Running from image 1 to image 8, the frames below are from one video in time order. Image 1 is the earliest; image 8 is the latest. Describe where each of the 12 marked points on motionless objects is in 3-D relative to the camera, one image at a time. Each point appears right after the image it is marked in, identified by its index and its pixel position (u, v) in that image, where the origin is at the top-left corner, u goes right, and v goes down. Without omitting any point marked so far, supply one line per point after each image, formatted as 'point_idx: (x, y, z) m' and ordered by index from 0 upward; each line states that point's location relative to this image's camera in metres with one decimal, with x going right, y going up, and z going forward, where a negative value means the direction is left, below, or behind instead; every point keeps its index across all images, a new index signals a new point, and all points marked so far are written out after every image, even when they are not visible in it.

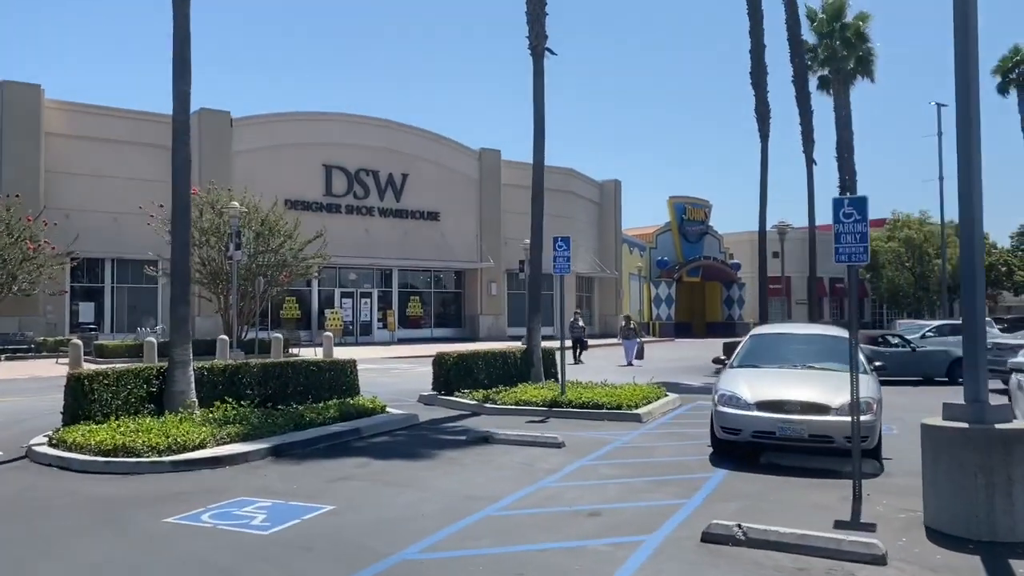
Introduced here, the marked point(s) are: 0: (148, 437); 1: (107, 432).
0: (-4.5, -1.8, +10.6) m
1: (-5.1, -1.8, +10.8) m
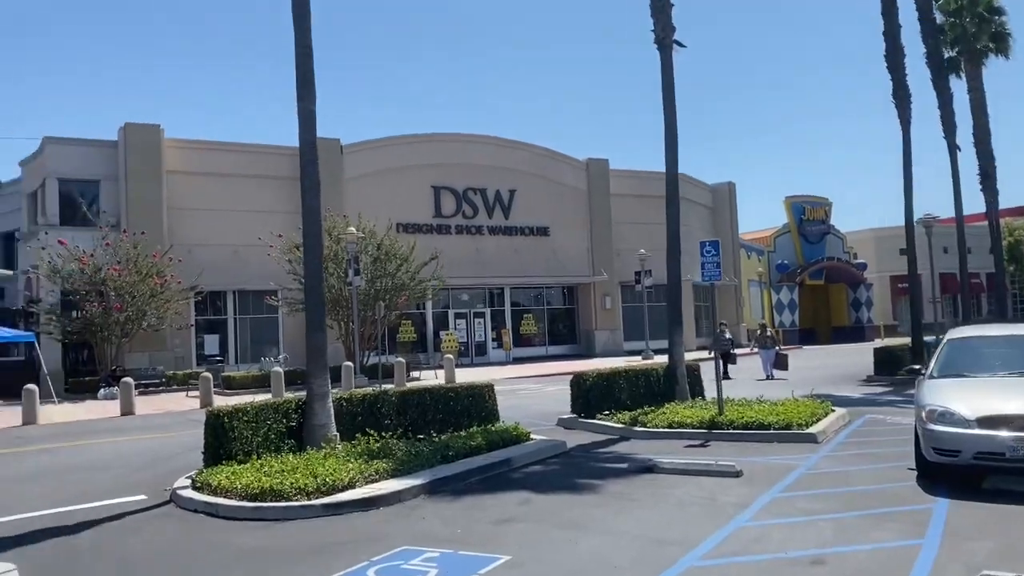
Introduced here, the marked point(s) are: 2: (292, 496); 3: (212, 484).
0: (-2.5, -2.2, +9.9) m
1: (-3.1, -2.2, +10.2) m
2: (-2.4, -2.3, +9.4) m
3: (-3.4, -2.3, +10.0) m
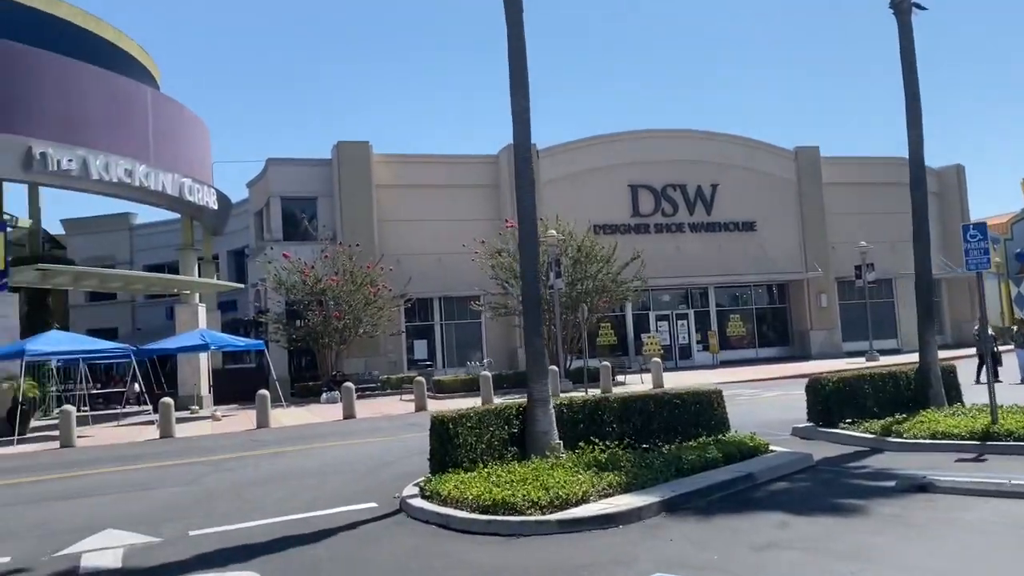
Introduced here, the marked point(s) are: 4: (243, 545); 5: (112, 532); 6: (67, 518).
0: (+0.2, -2.2, +9.3) m
1: (-0.4, -2.2, +9.7) m
2: (+0.1, -2.3, +8.8) m
3: (-0.8, -2.3, +9.6) m
4: (-2.7, -2.6, +8.9) m
5: (-4.5, -2.7, +9.7) m
6: (-5.4, -2.8, +10.6) m
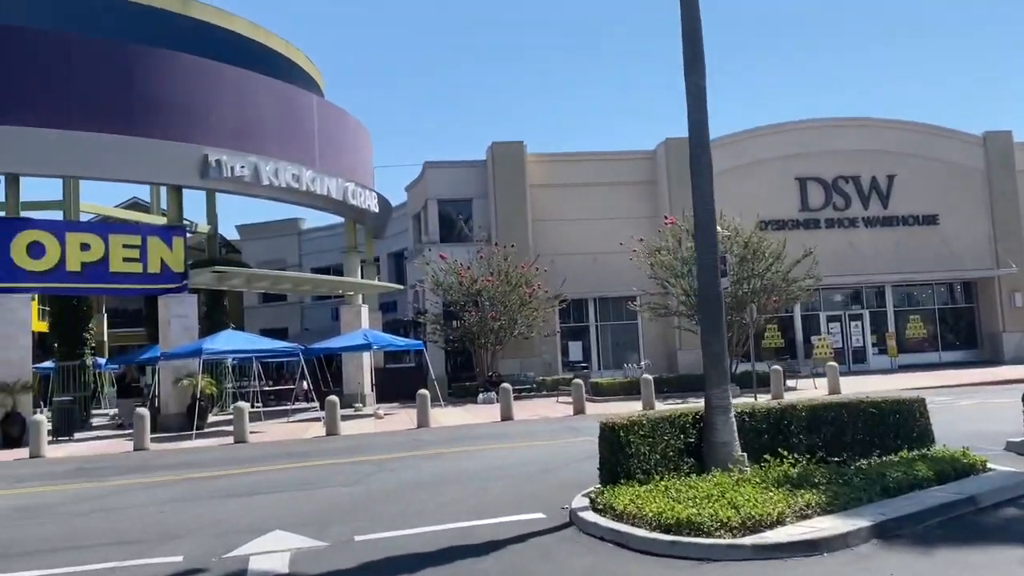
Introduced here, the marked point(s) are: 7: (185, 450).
0: (+1.9, -2.1, +8.4) m
1: (+1.5, -2.2, +8.8) m
2: (+1.8, -2.2, +7.9) m
3: (+1.1, -2.2, +8.8) m
4: (-1.0, -2.6, +8.4) m
5: (-2.5, -2.7, +9.5) m
6: (-3.4, -2.8, +10.6) m
7: (-7.0, -3.5, +18.5) m
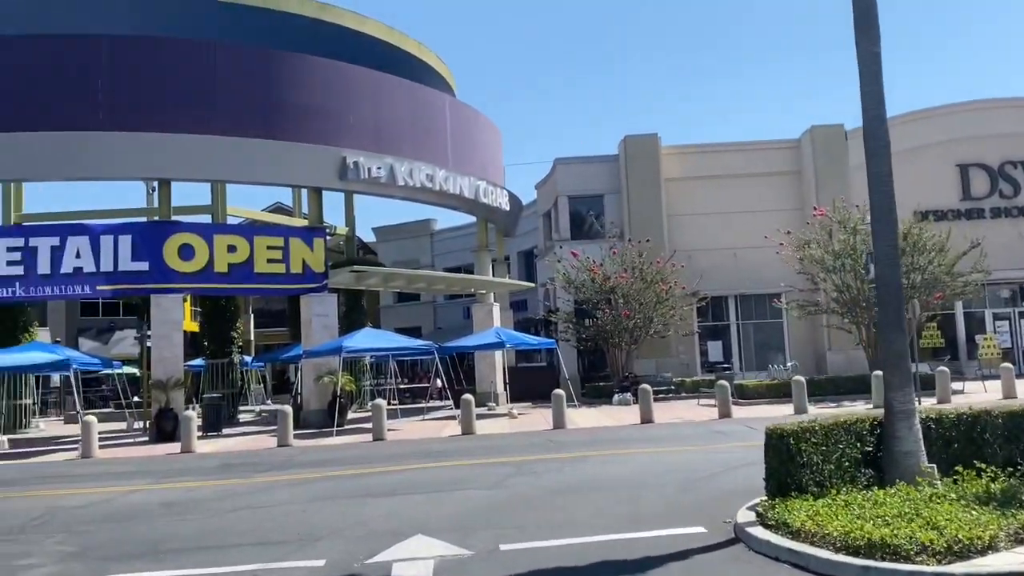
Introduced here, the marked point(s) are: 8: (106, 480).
0: (+3.3, -2.0, +7.3) m
1: (+3.0, -2.1, +7.8) m
2: (+3.2, -2.1, +6.8) m
3: (+2.5, -2.1, +7.8) m
4: (+0.5, -2.5, +7.7) m
5: (-0.9, -2.6, +9.1) m
6: (-1.6, -2.7, +10.3) m
7: (-4.0, -3.4, +18.6) m
8: (-7.1, -3.4, +15.2) m
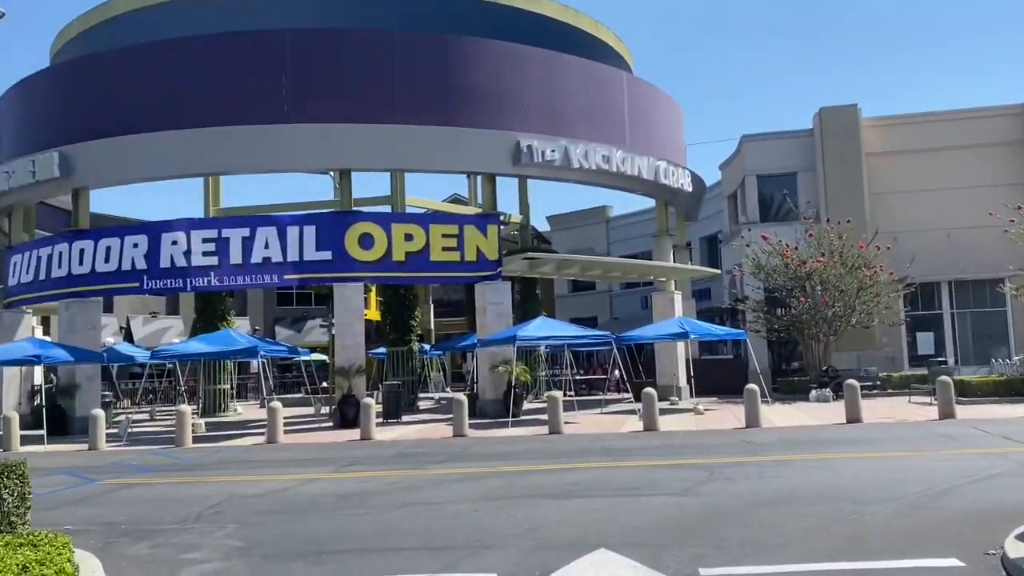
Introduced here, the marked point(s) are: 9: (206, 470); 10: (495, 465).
0: (+4.7, -1.8, +5.3) m
1: (+4.4, -1.8, +5.8) m
2: (+4.4, -1.9, +4.8) m
3: (+4.0, -1.9, +6.0) m
4: (+1.9, -2.3, +6.3) m
5: (+0.9, -2.4, +7.9) m
6: (+0.5, -2.5, +9.2) m
7: (-0.2, -3.1, +17.9) m
8: (-4.0, -3.1, +15.1) m
9: (-5.4, -3.2, +15.3) m
10: (-0.3, -2.8, +13.7) m
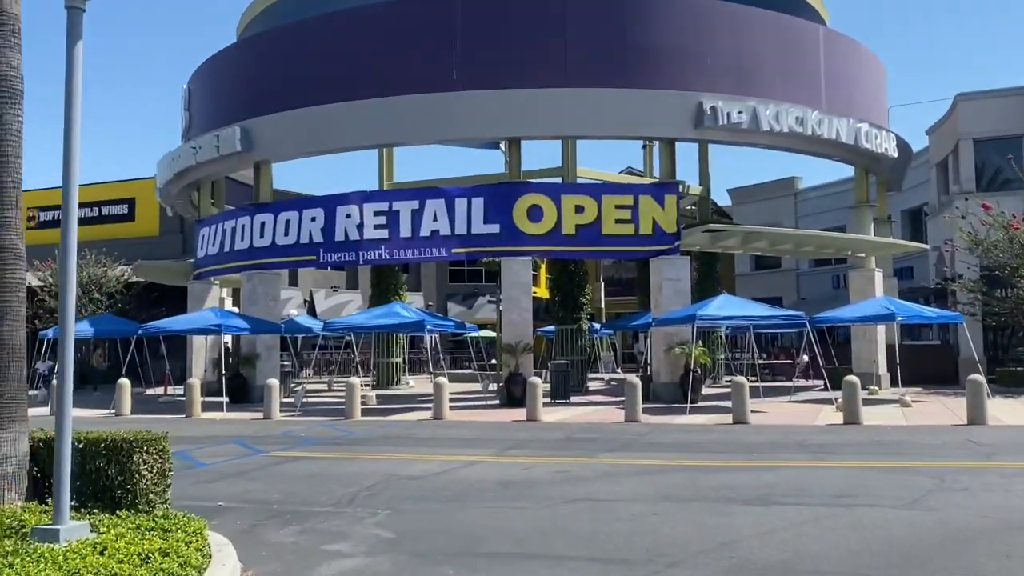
0: (+5.5, -1.6, +2.9) m
1: (+5.3, -1.7, +3.6) m
2: (+5.1, -1.8, +2.6) m
3: (+5.0, -1.7, +3.8) m
4: (+3.0, -2.1, +4.5) m
5: (+2.3, -2.1, +6.3) m
6: (+2.1, -2.2, +7.6) m
7: (+3.1, -2.6, +16.3) m
8: (-1.1, -2.6, +14.3) m
9: (-2.5, -2.7, +14.8) m
10: (+2.3, -2.4, +12.2) m
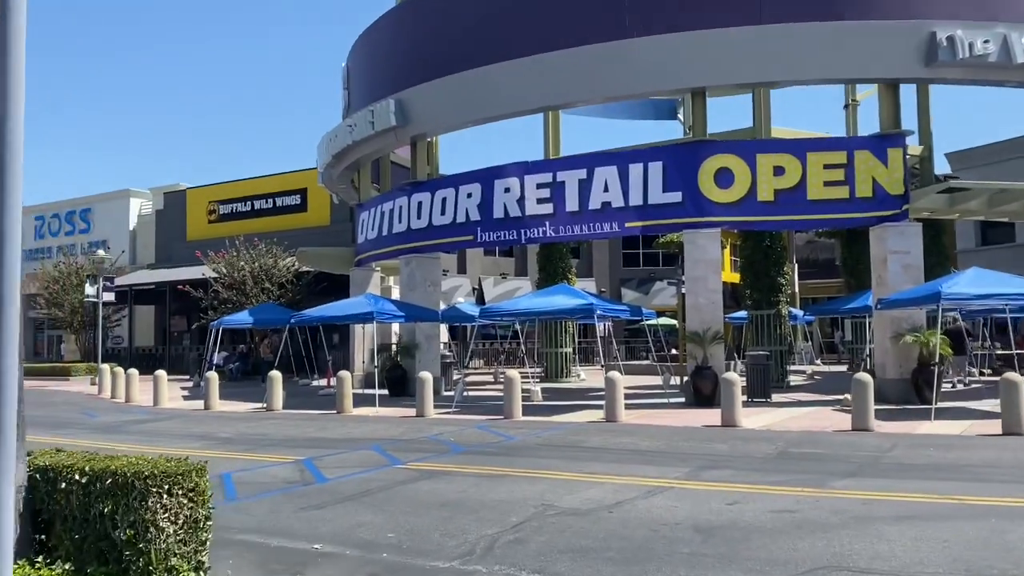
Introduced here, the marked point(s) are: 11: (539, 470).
0: (+5.6, -1.3, -1.1) m
1: (+5.6, -1.4, -0.5) m
2: (+5.2, -1.5, -1.4) m
3: (+5.3, -1.4, -0.2) m
4: (+3.5, -1.8, +0.9) m
5: (+3.1, -1.8, +2.8) m
6: (+3.2, -1.9, +4.2) m
7: (+6.0, -2.2, +12.5) m
8: (+1.5, -2.3, +11.3) m
9: (+0.2, -2.4, +12.1) m
10: (+4.3, -2.0, +8.6) m
11: (+0.4, -2.3, +10.9) m
